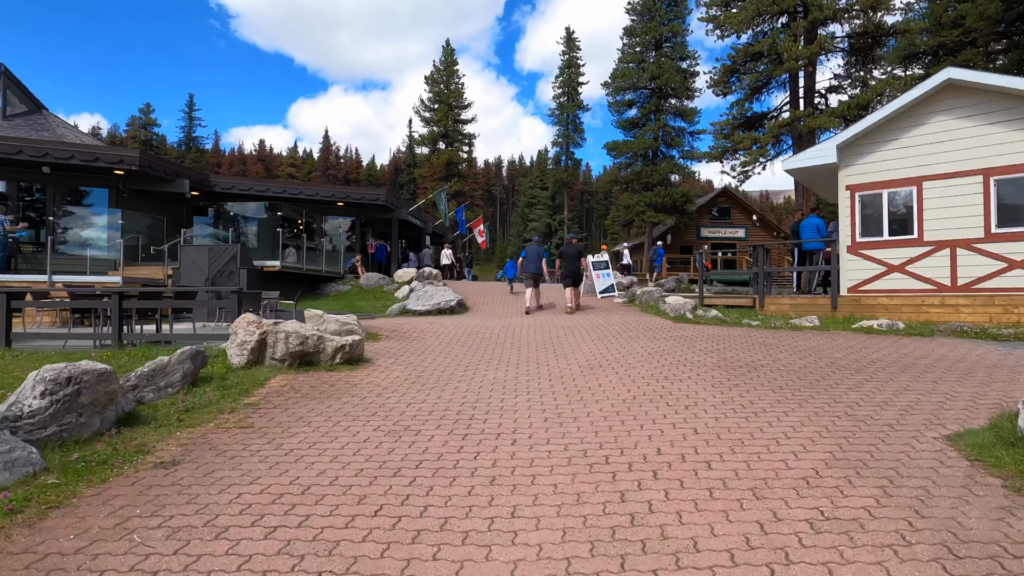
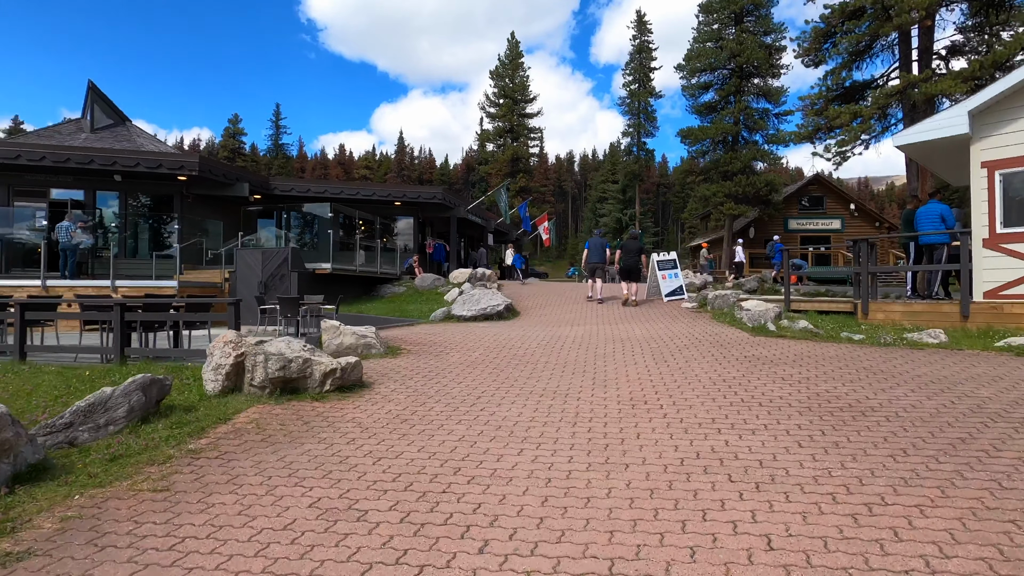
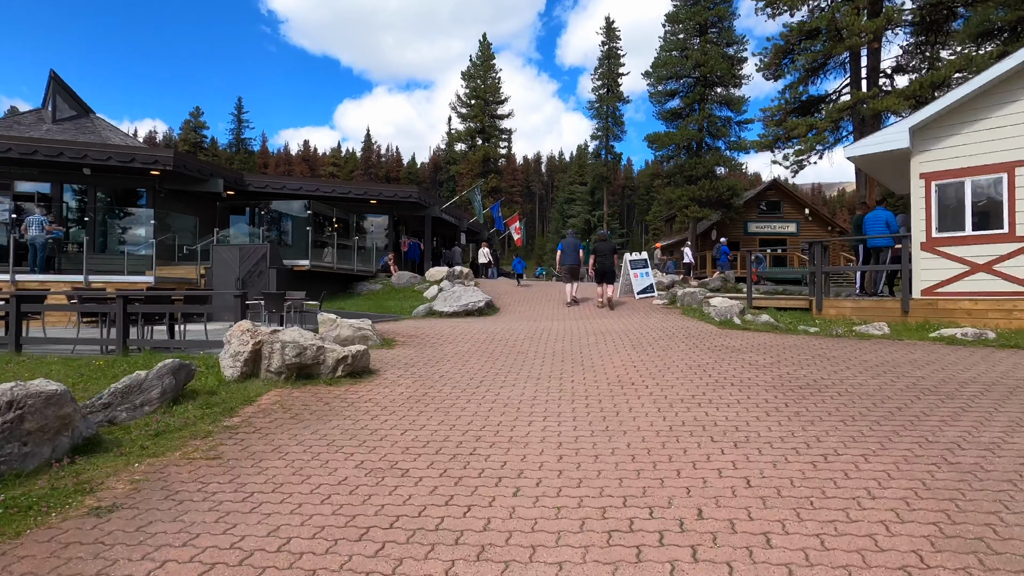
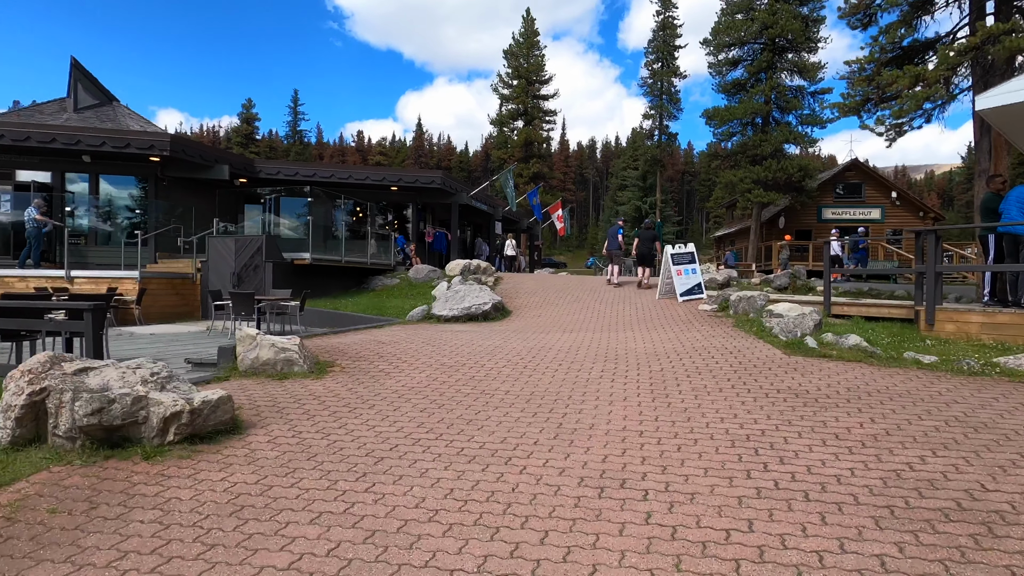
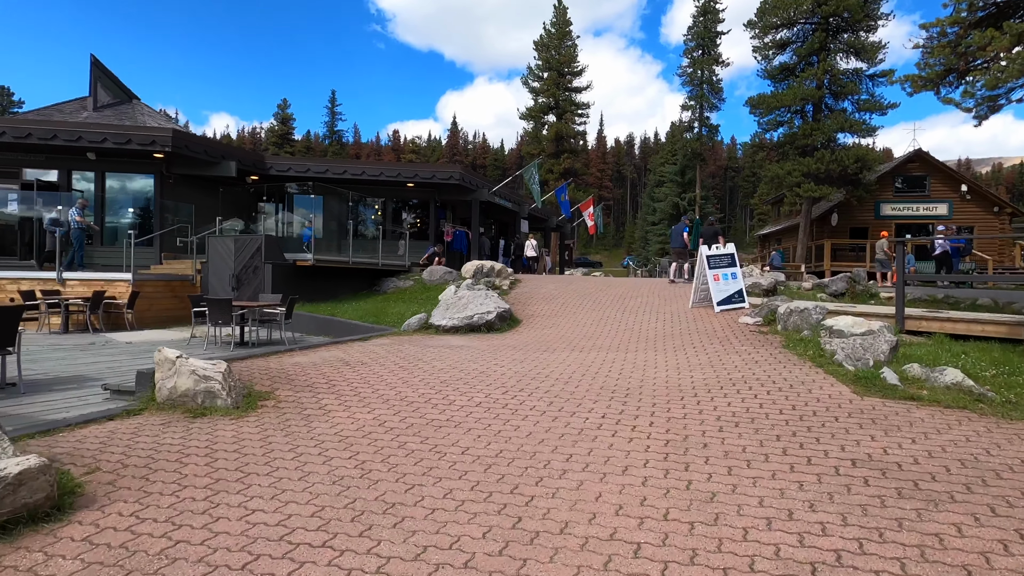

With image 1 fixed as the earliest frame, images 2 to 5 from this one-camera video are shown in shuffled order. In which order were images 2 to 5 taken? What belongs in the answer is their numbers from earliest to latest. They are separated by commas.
3, 2, 4, 5
